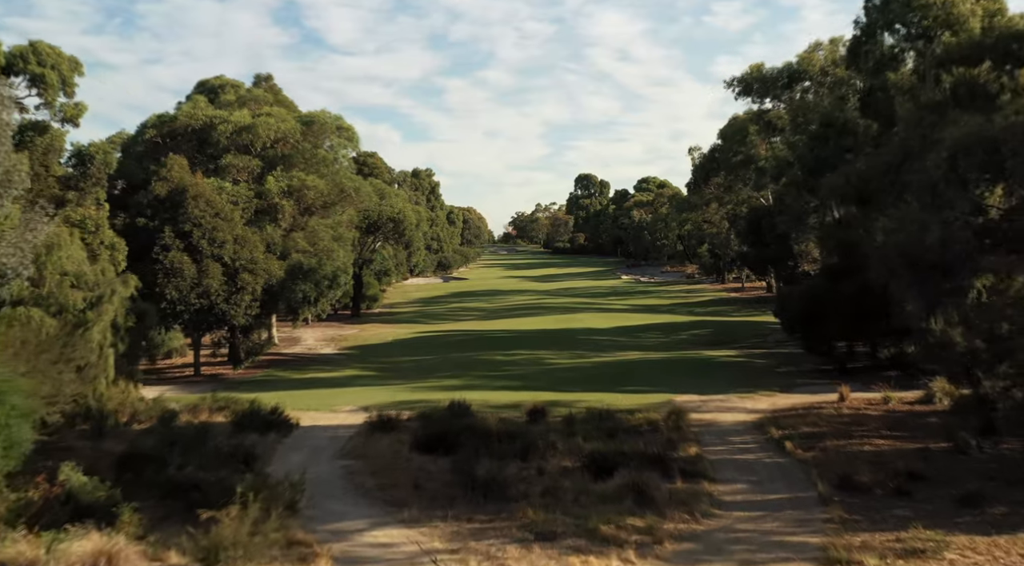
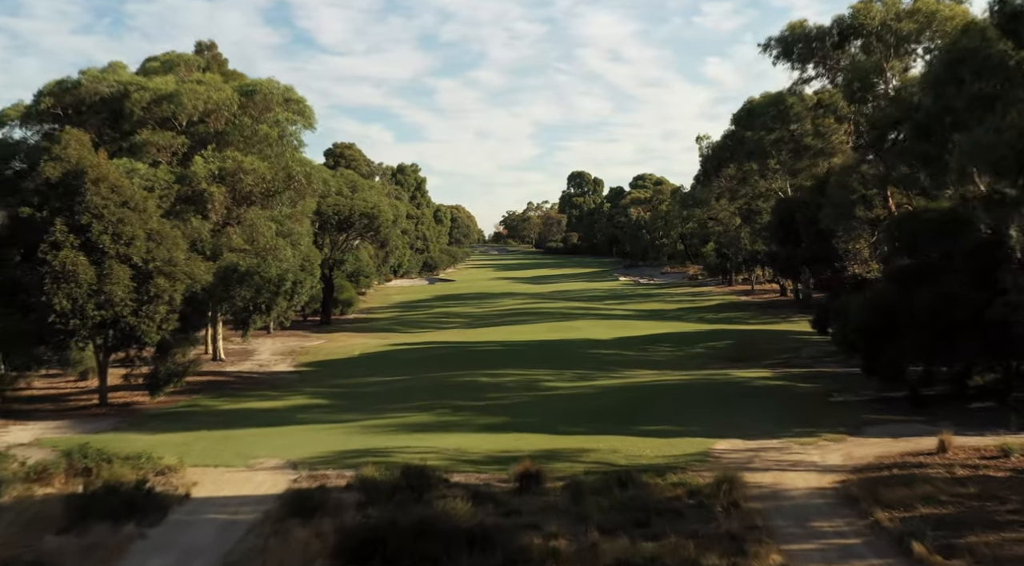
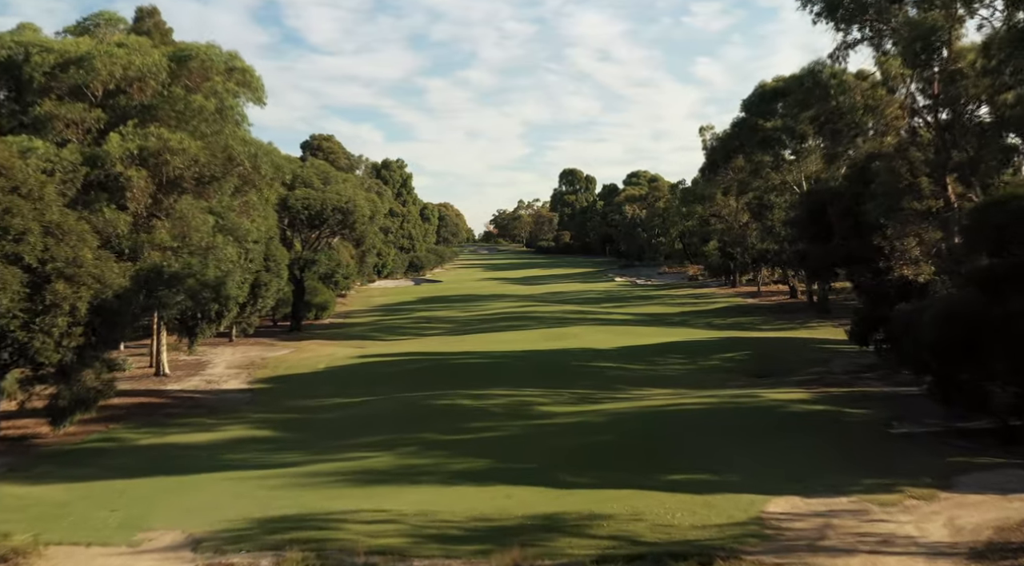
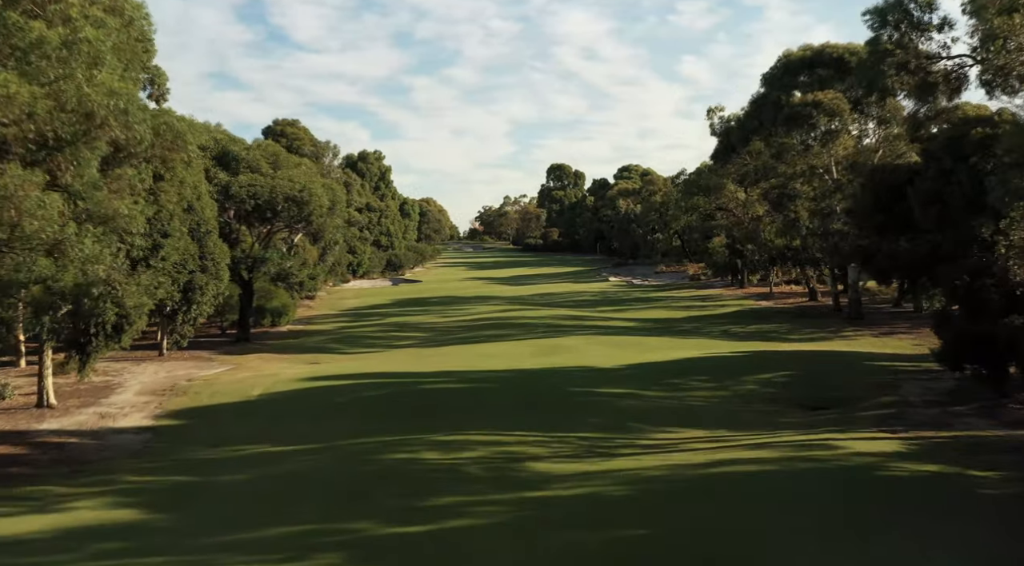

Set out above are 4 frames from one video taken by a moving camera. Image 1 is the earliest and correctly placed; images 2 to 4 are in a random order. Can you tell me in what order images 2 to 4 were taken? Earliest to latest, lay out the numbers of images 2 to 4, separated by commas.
2, 3, 4
